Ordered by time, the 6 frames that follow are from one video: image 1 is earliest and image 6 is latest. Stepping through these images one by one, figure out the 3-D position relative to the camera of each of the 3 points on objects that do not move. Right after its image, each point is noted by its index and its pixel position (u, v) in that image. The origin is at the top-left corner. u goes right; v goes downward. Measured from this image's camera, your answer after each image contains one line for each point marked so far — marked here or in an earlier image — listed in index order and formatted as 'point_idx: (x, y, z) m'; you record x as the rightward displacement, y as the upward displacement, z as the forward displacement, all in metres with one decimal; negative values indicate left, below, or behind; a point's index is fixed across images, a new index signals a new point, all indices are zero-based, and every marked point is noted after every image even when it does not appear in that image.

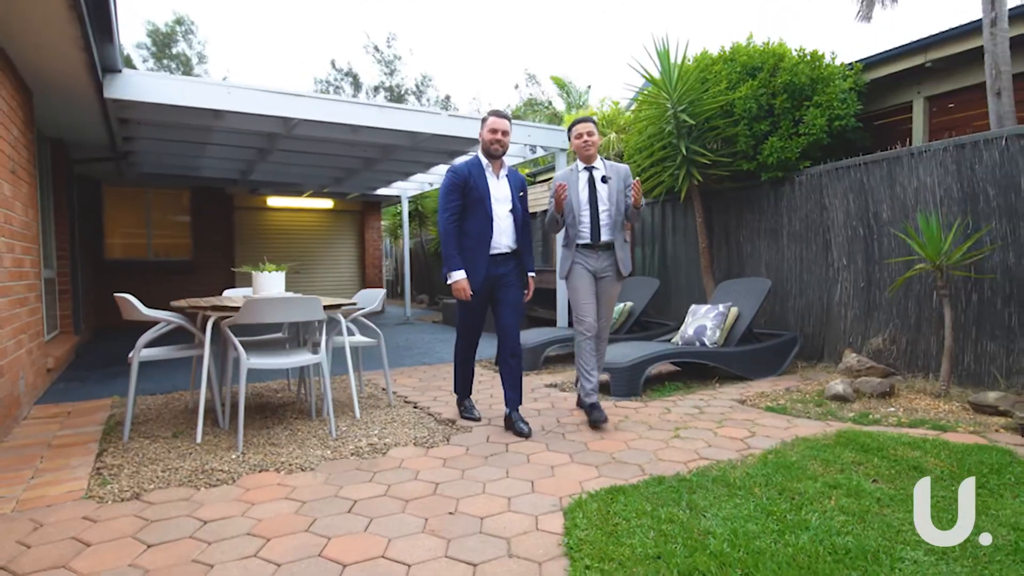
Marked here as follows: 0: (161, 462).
0: (-1.3, -0.7, +3.4) m
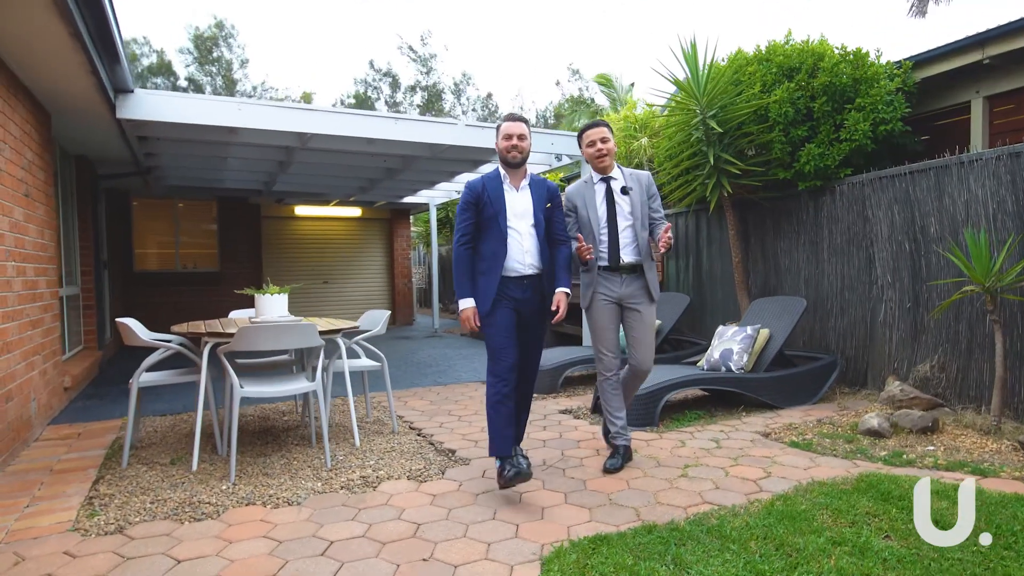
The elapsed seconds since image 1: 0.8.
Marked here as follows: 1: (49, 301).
0: (-1.4, -0.8, +3.4) m
1: (-2.2, -0.1, +4.2) m
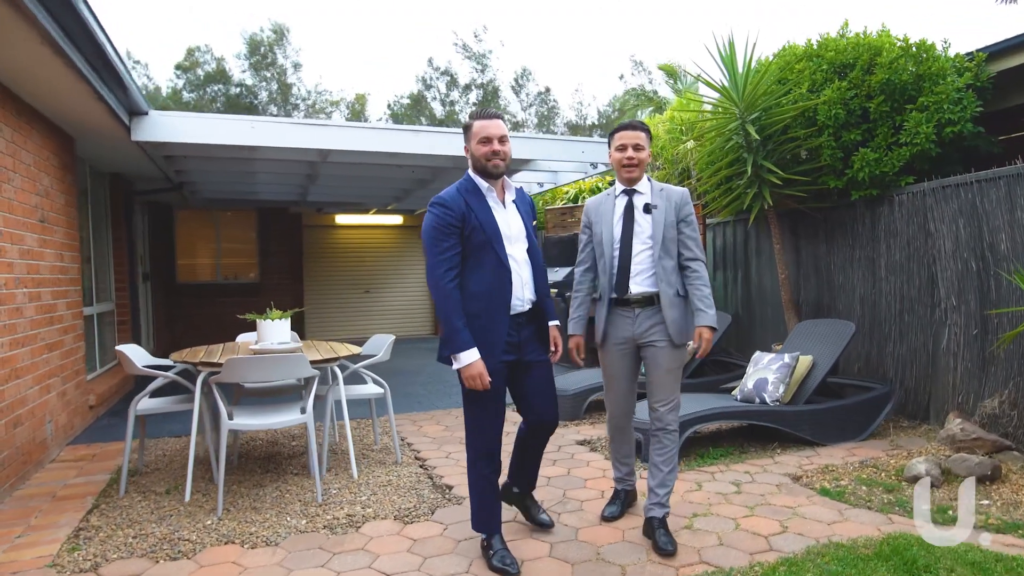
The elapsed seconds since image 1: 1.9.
0: (-1.4, -0.9, +3.4) m
1: (-2.1, -0.2, +4.2) m
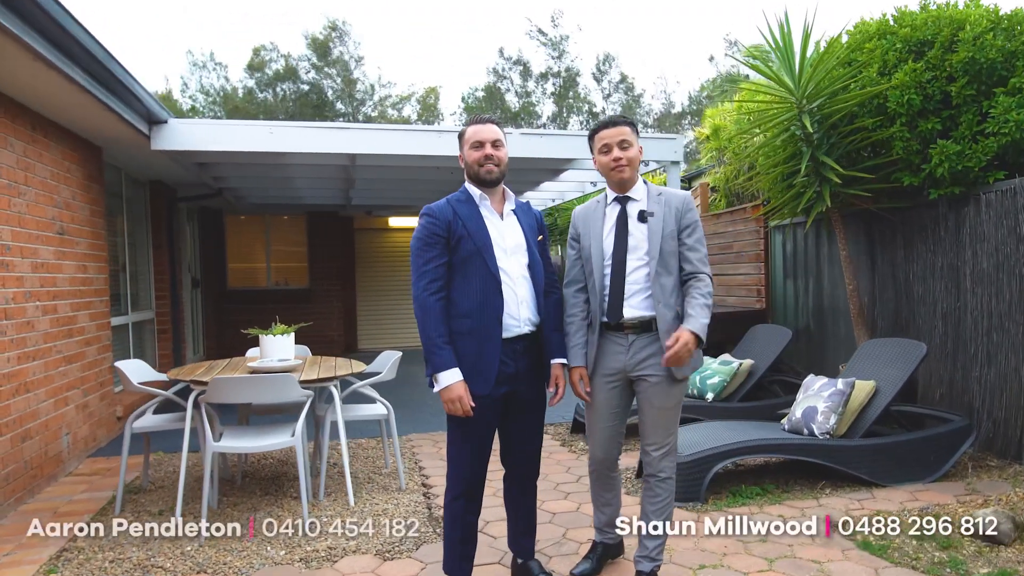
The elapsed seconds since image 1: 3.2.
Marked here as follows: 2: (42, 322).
0: (-1.5, -1.0, +3.3) m
1: (-2.0, -0.2, +4.3) m
2: (-1.9, -0.1, +3.7) m
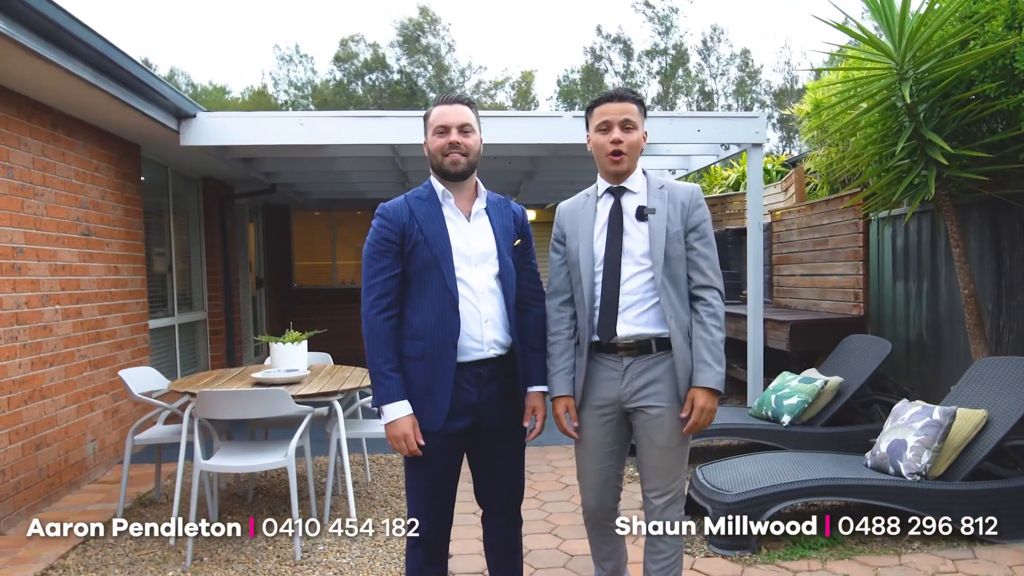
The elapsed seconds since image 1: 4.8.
0: (-1.4, -1.0, +3.1) m
1: (-1.8, -0.2, +4.2) m
2: (-1.8, -0.2, +3.6) m
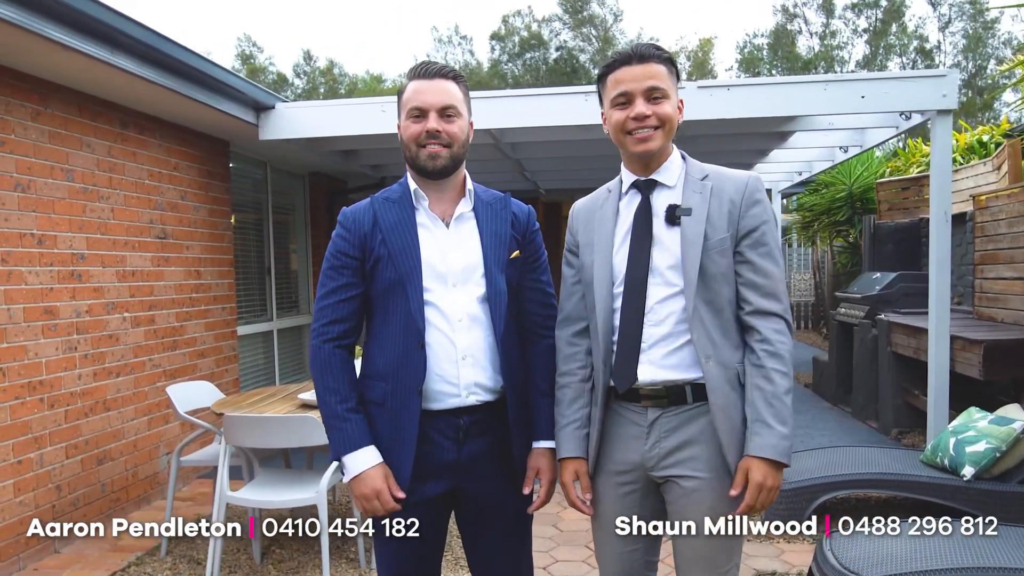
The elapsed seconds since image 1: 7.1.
0: (-1.2, -1.0, +2.9) m
1: (-1.3, -0.2, +4.0) m
2: (-1.5, -0.2, +3.4) m
